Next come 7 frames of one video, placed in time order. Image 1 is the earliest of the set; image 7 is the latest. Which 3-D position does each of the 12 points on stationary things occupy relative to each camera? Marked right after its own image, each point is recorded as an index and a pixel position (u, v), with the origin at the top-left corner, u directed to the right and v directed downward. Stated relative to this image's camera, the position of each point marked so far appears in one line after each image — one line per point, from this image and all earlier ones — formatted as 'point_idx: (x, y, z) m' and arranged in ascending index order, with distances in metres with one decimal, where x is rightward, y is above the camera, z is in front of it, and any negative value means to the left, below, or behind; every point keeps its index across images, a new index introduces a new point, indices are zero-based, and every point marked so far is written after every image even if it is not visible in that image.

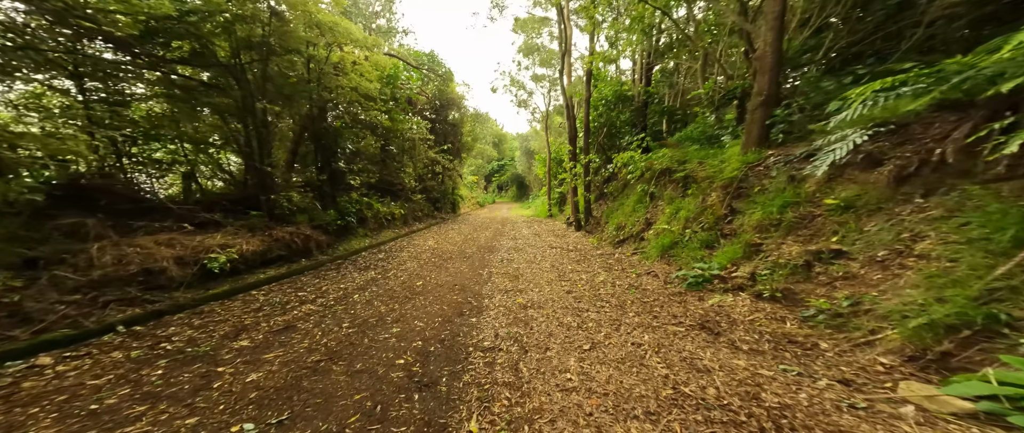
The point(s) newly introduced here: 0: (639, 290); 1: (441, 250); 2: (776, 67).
0: (+1.9, -1.1, +4.5) m
1: (-2.1, -1.0, +9.0) m
2: (+3.8, +2.1, +4.4) m
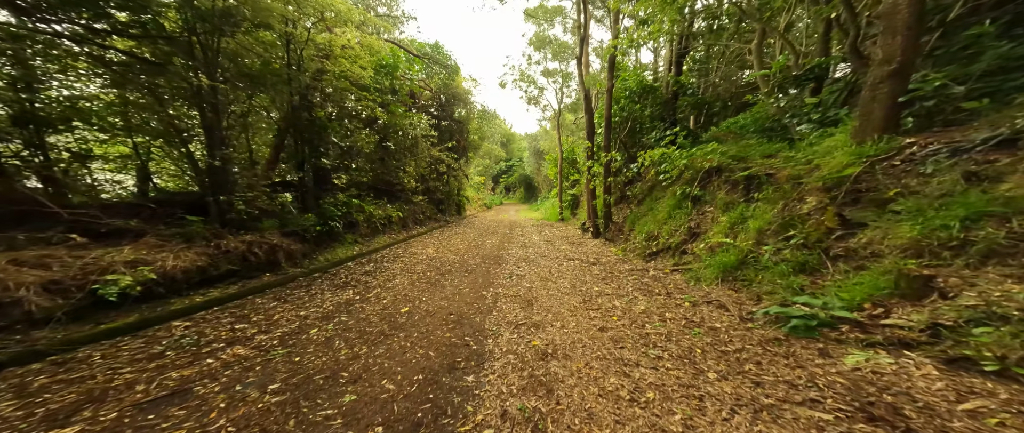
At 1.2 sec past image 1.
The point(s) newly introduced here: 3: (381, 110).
0: (+2.0, -1.2, +3.2) m
1: (-1.8, -1.1, +7.7) m
2: (+4.0, +2.0, +3.0) m
3: (-4.5, +3.6, +10.4) m
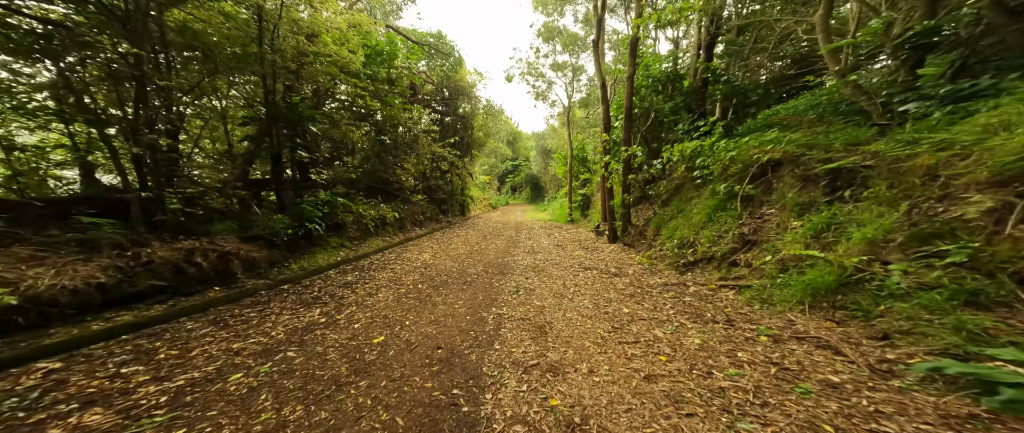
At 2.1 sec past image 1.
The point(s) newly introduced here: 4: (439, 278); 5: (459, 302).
0: (+2.1, -1.2, +2.1) m
1: (-1.7, -1.2, +6.7) m
2: (+4.1, +1.9, +1.9) m
3: (-4.2, +3.6, +9.5) m
4: (-1.4, -1.2, +6.0) m
5: (-0.8, -1.3, +4.6) m
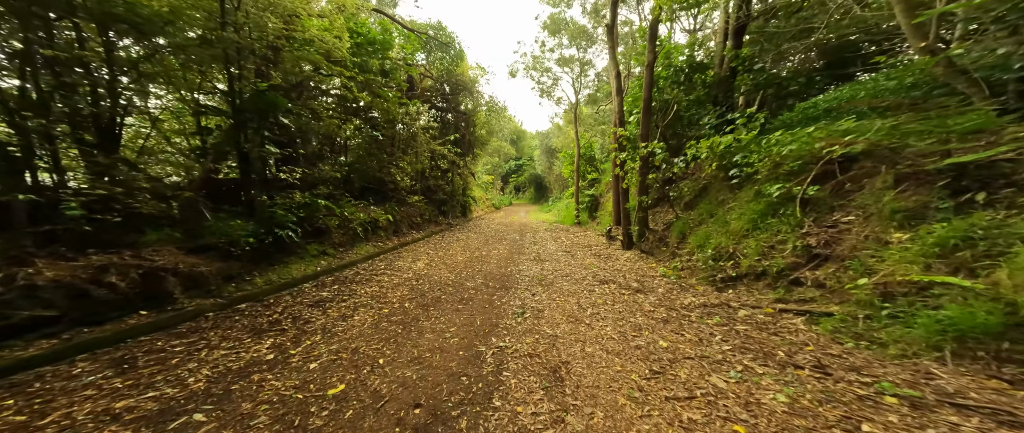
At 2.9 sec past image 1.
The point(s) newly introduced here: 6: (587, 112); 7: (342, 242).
0: (+2.1, -1.3, +1.2) m
1: (-1.6, -1.2, +5.8) m
2: (+4.1, +1.9, +1.0) m
3: (-4.1, +3.5, +8.6) m
4: (-1.3, -1.3, +5.1) m
5: (-0.7, -1.4, +3.7) m
6: (+4.9, +6.8, +19.8) m
7: (-3.8, -0.6, +6.9) m
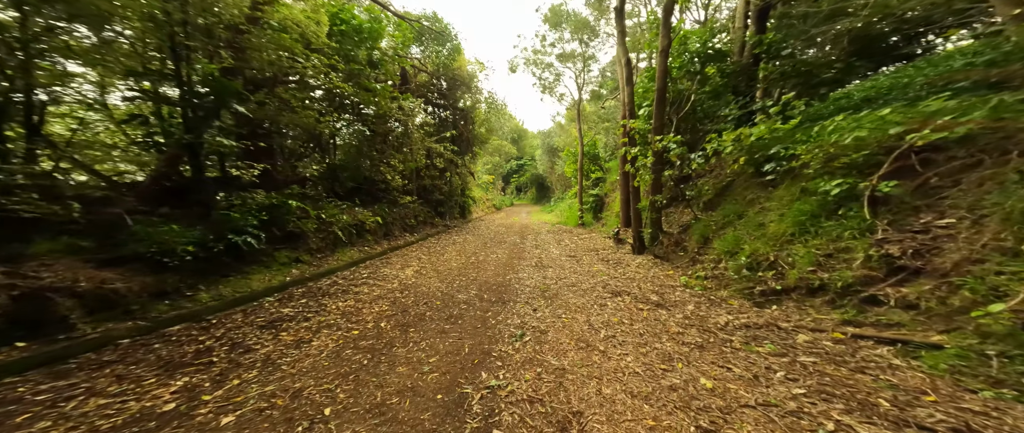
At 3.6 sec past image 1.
0: (+2.1, -1.3, +0.4) m
1: (-1.6, -1.3, +5.0) m
2: (+4.0, +1.9, +0.2) m
3: (-4.1, +3.5, +7.9) m
4: (-1.4, -1.3, +4.4) m
5: (-0.8, -1.4, +3.0) m
6: (+4.9, +6.7, +19.0) m
7: (-3.8, -0.6, +6.1) m
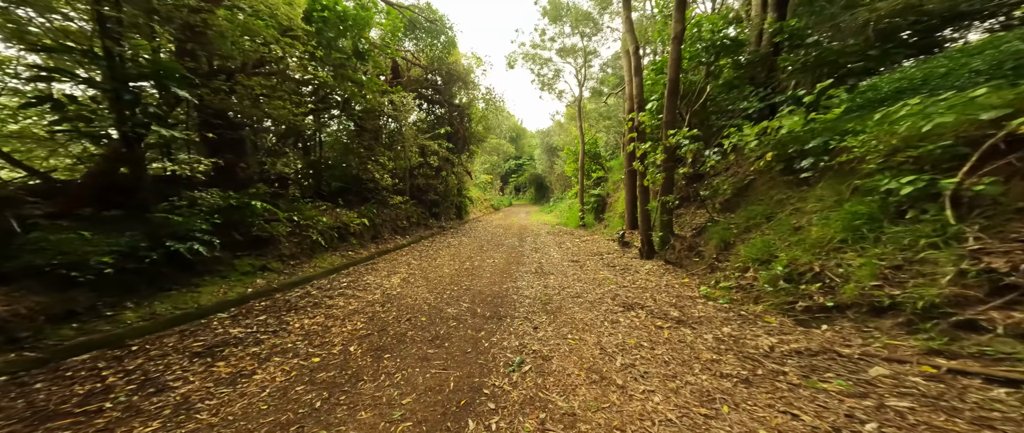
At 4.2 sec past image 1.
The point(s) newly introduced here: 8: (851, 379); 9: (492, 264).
0: (+2.1, -1.3, -0.3) m
1: (-1.6, -1.3, +4.4) m
2: (+4.0, +1.9, -0.4) m
3: (-4.2, +3.4, +7.3) m
4: (-1.4, -1.3, +3.7) m
5: (-0.8, -1.4, +2.3) m
6: (+4.8, +6.6, +18.4) m
7: (-3.9, -0.6, +5.4) m
8: (+2.5, -1.3, +2.3) m
9: (-0.5, -1.2, +7.4) m
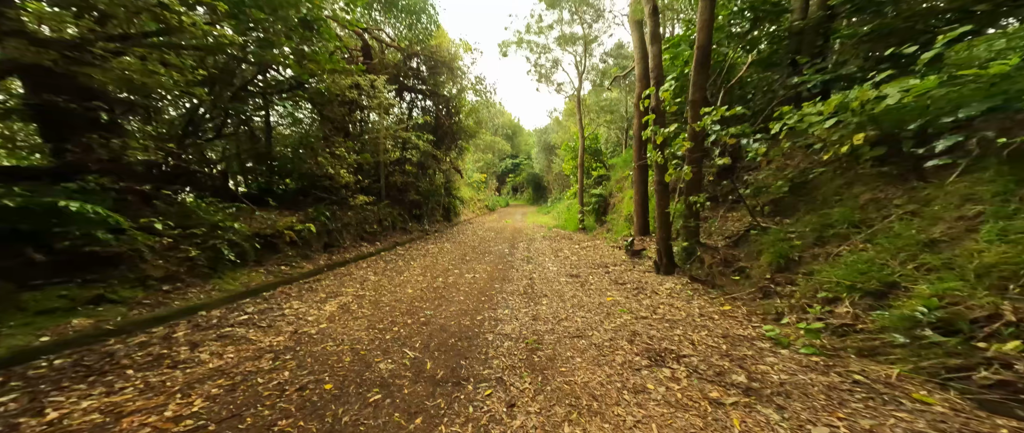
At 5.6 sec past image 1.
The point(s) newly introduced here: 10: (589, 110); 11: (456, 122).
0: (+1.8, -1.3, -1.8) m
1: (-2.0, -1.3, +2.9) m
2: (+3.8, +1.8, -1.9) m
3: (-4.5, +3.4, +5.8) m
4: (-1.7, -1.4, +2.2) m
5: (-1.1, -1.5, +0.8) m
6: (+4.5, +6.4, +17.0) m
7: (-4.2, -0.7, +3.9) m
8: (+2.2, -1.3, +0.8) m
9: (-0.8, -1.2, +5.9) m
10: (+4.4, +6.0, +17.2) m
11: (-2.4, +4.1, +13.3) m
